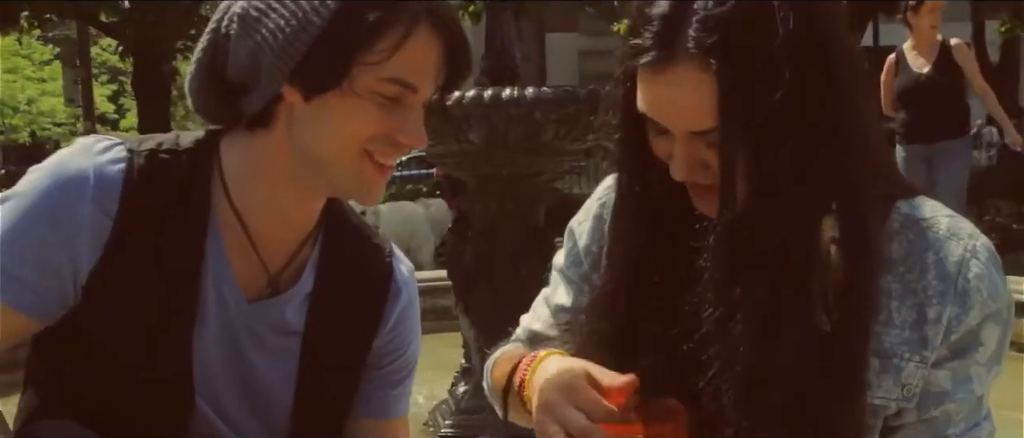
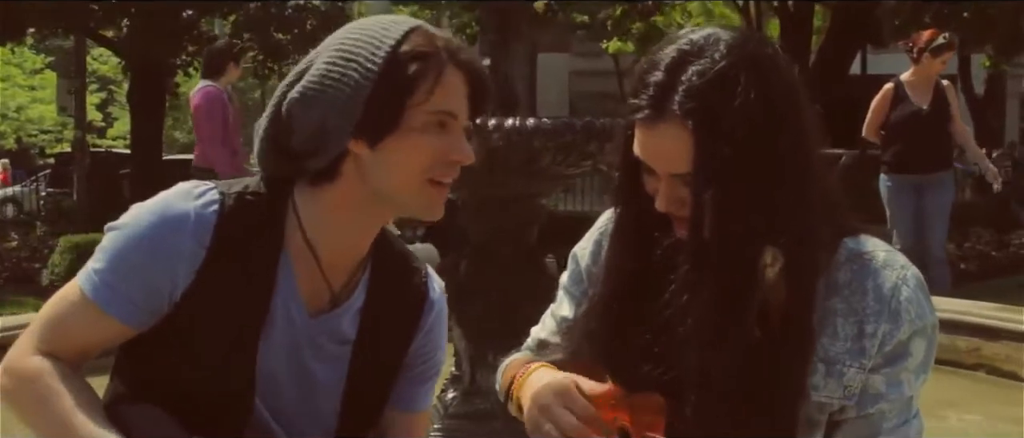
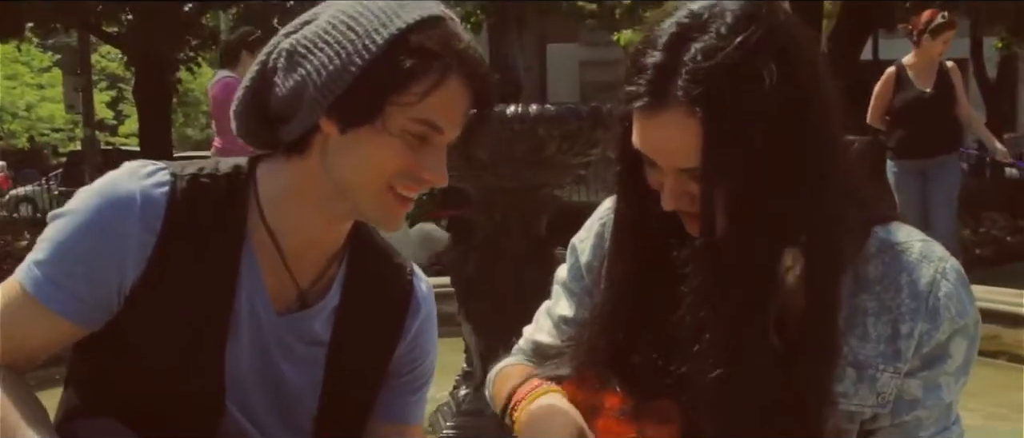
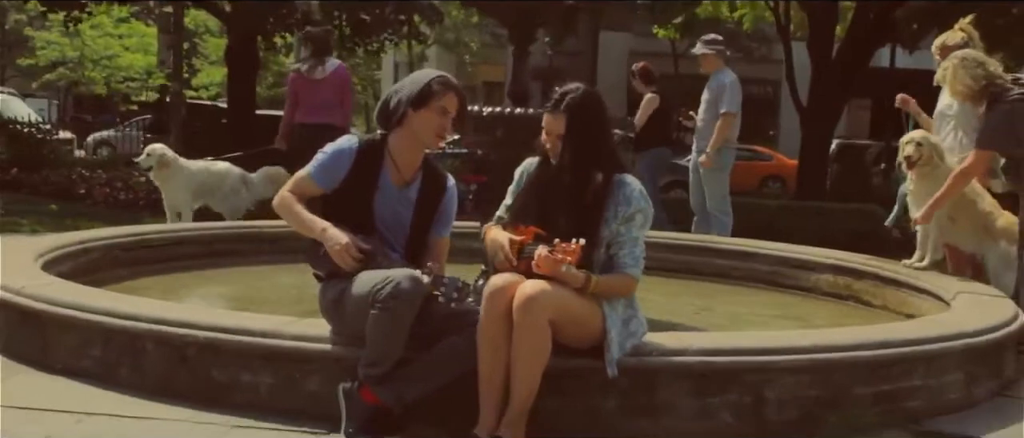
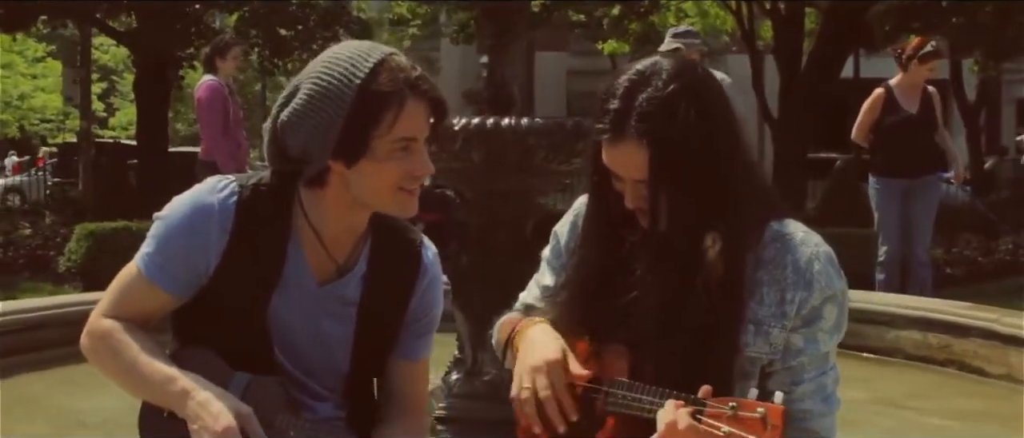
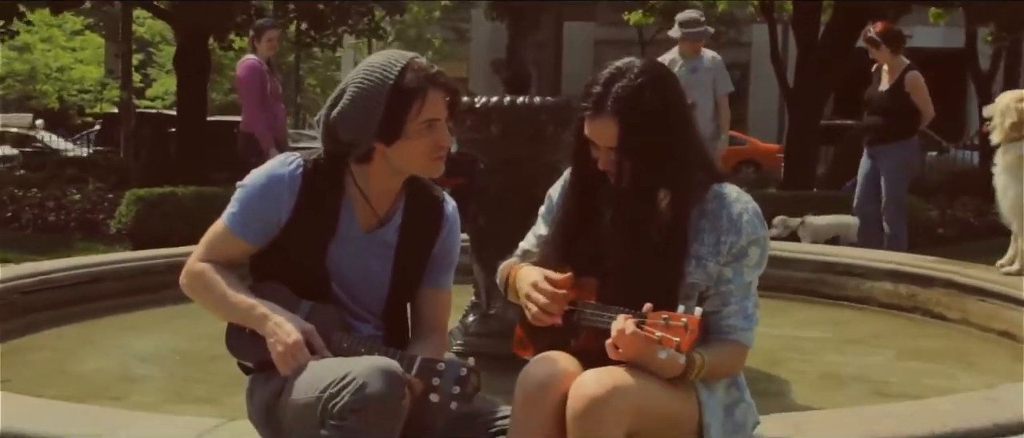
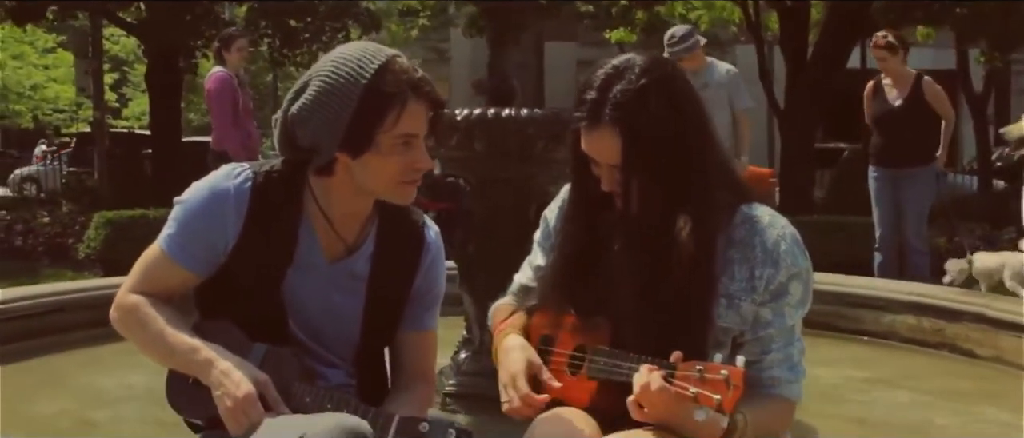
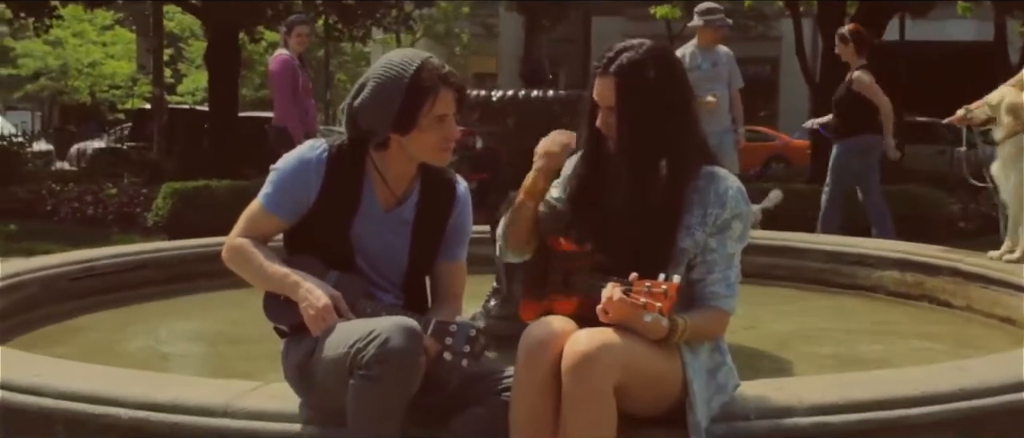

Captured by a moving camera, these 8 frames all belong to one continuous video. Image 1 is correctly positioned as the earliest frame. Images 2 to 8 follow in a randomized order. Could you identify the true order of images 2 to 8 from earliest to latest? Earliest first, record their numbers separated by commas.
3, 2, 5, 7, 6, 8, 4
